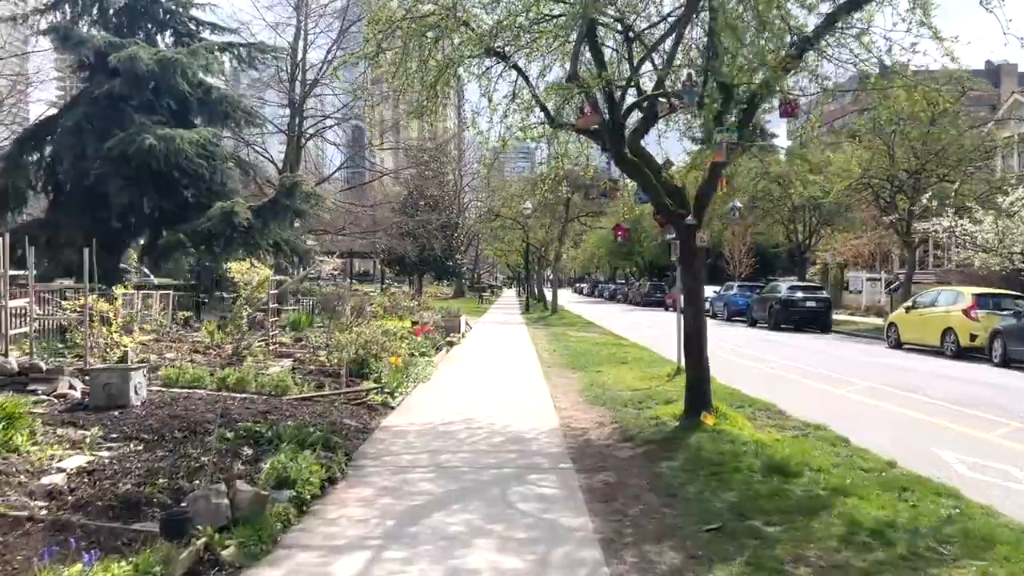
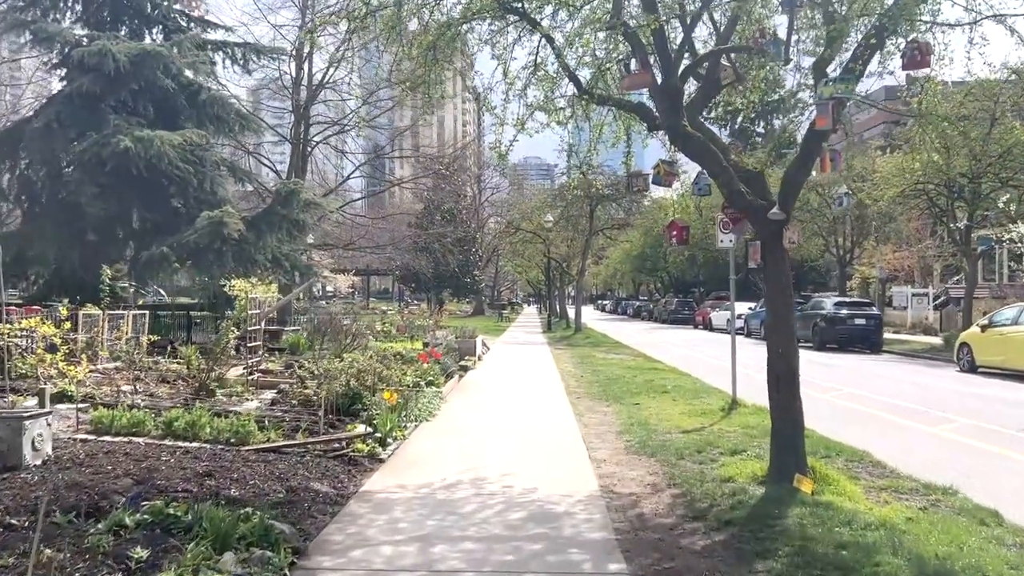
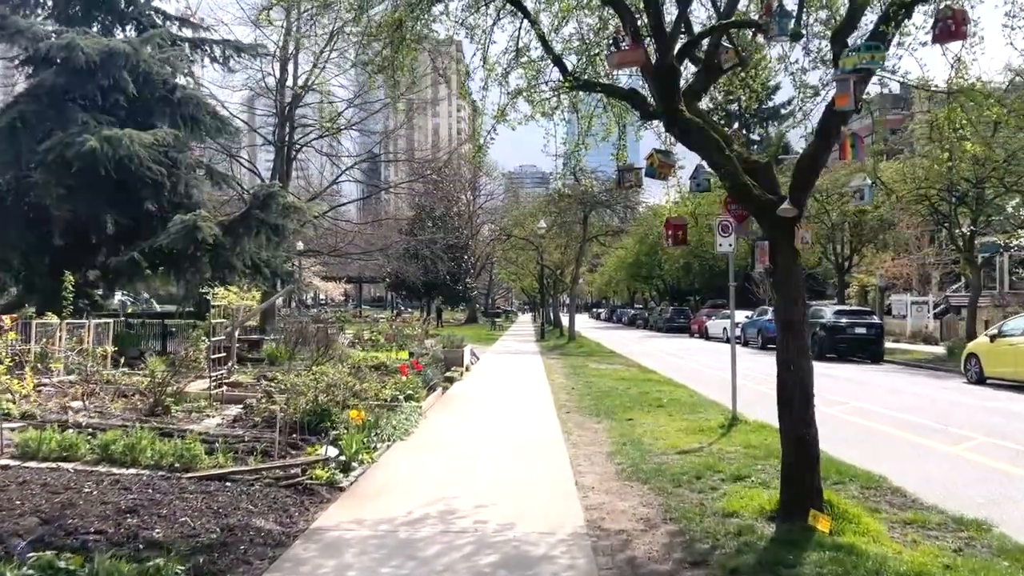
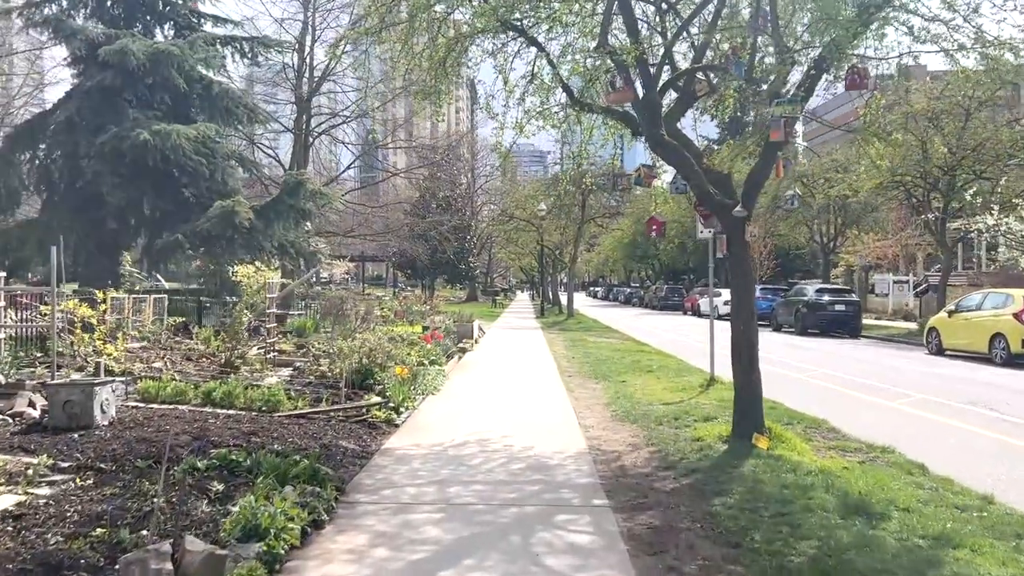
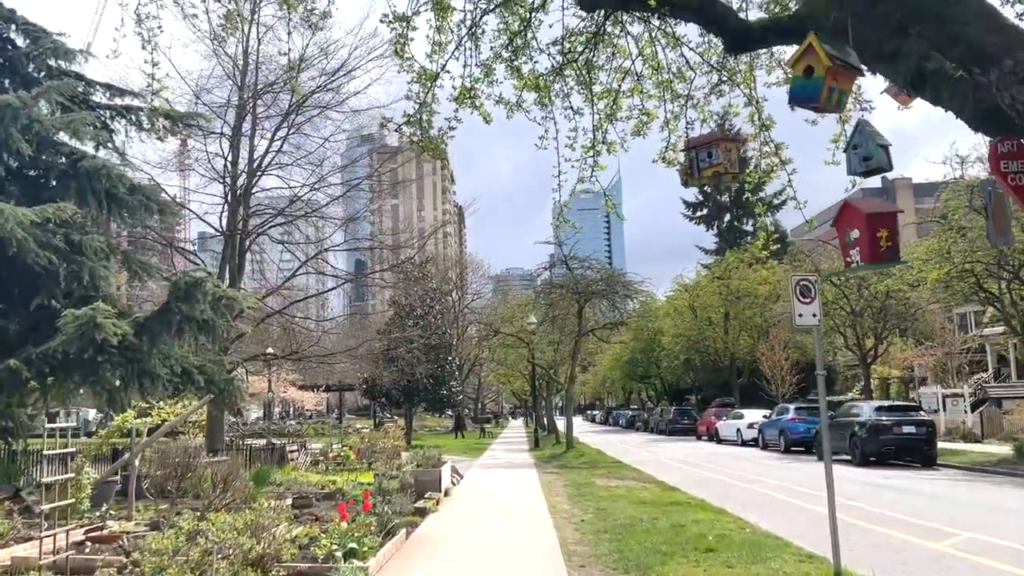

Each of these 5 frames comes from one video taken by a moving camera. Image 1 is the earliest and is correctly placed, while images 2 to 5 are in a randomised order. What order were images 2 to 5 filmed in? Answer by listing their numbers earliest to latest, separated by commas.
4, 2, 3, 5
